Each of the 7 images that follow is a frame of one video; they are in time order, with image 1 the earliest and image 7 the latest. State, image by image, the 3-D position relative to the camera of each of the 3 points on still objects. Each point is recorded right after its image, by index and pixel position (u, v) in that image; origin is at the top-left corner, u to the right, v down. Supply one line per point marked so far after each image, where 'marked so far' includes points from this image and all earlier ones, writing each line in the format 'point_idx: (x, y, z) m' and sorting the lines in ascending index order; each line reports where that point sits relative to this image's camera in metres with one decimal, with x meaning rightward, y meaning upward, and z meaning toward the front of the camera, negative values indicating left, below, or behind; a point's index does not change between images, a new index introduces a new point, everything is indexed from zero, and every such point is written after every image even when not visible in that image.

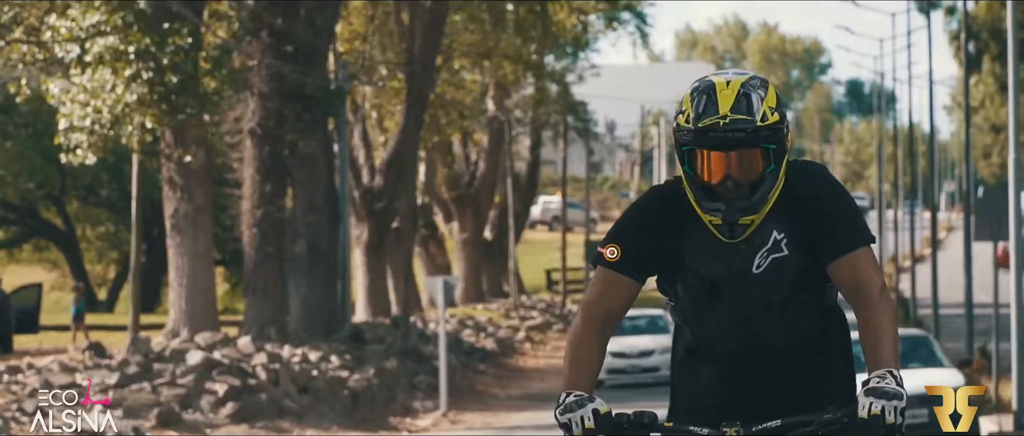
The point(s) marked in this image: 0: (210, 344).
0: (-3.5, -1.5, +18.3) m
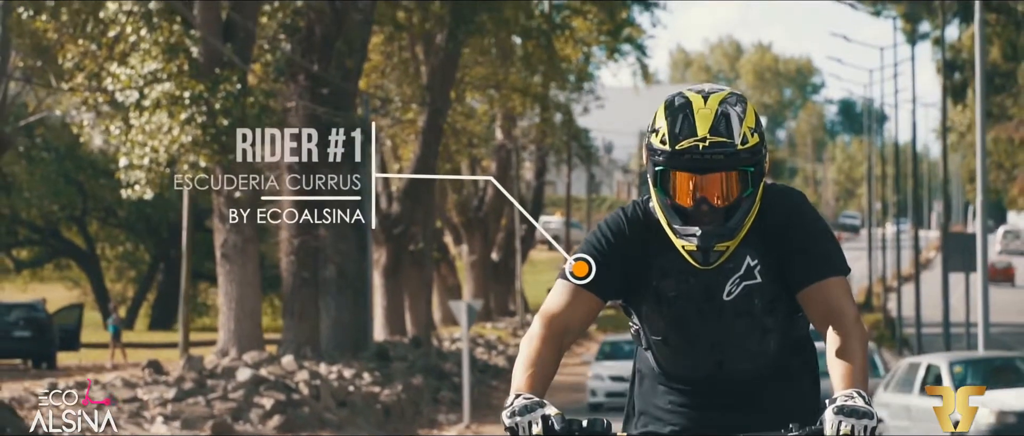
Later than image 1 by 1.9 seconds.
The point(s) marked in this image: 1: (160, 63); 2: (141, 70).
0: (-3.3, -1.9, +20.1) m
1: (-4.5, +2.0, +20.4) m
2: (-4.8, +1.9, +20.3) m
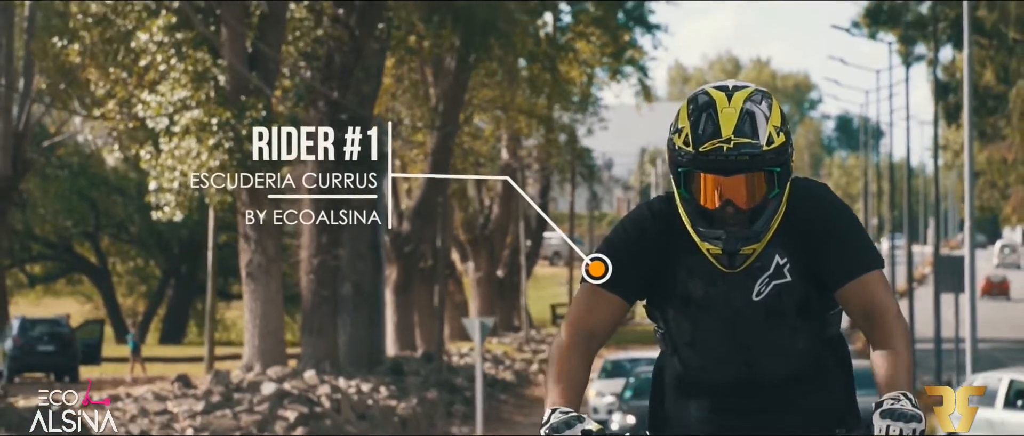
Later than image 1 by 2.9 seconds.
0: (-3.1, -2.1, +21.1) m
1: (-4.4, +1.7, +21.3) m
2: (-4.6, +1.6, +21.3) m
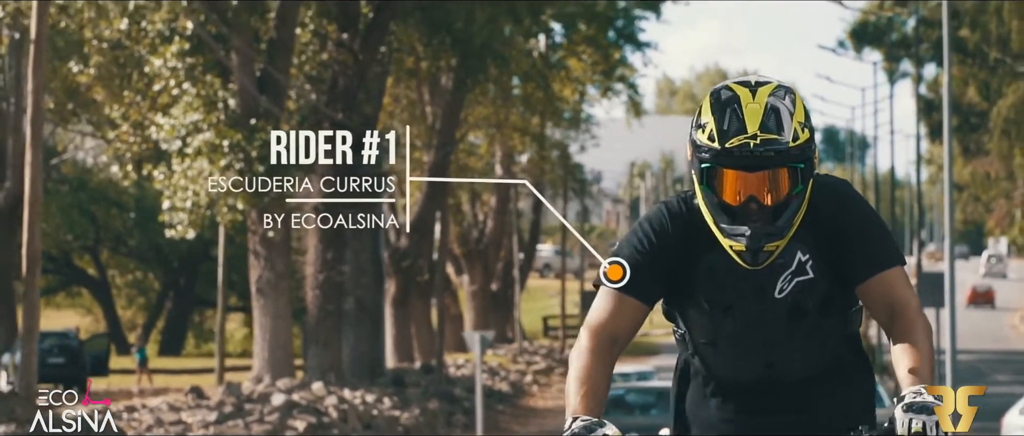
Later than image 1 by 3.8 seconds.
0: (-3.1, -2.4, +21.9) m
1: (-4.4, +1.5, +22.2) m
2: (-4.6, +1.4, +22.2) m
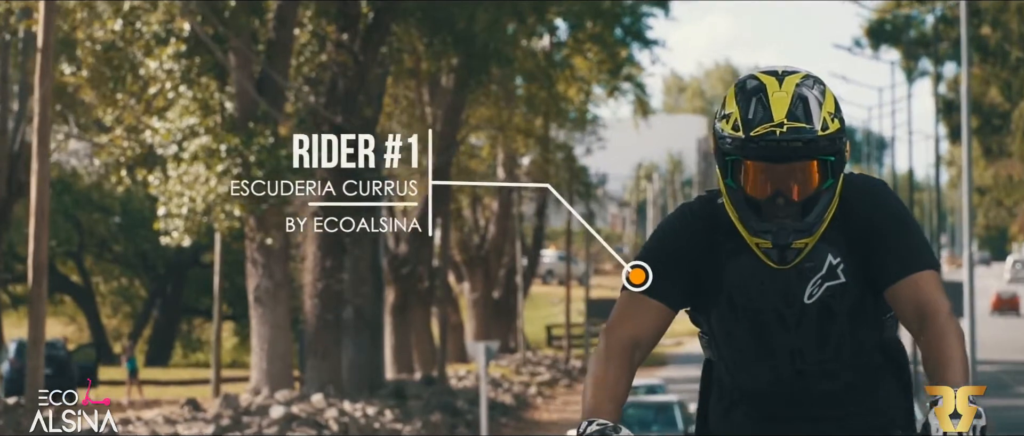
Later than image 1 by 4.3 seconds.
0: (-3.0, -2.5, +21.3) m
1: (-4.3, +1.4, +21.6) m
2: (-4.5, +1.3, +21.5) m
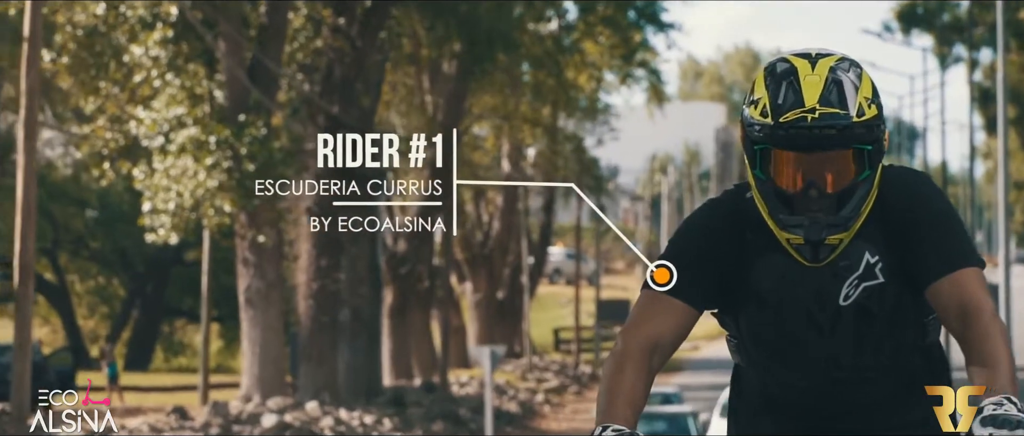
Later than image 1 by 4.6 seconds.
0: (-3.0, -2.4, +20.1) m
1: (-4.2, +1.4, +20.4) m
2: (-4.4, +1.4, +20.3) m
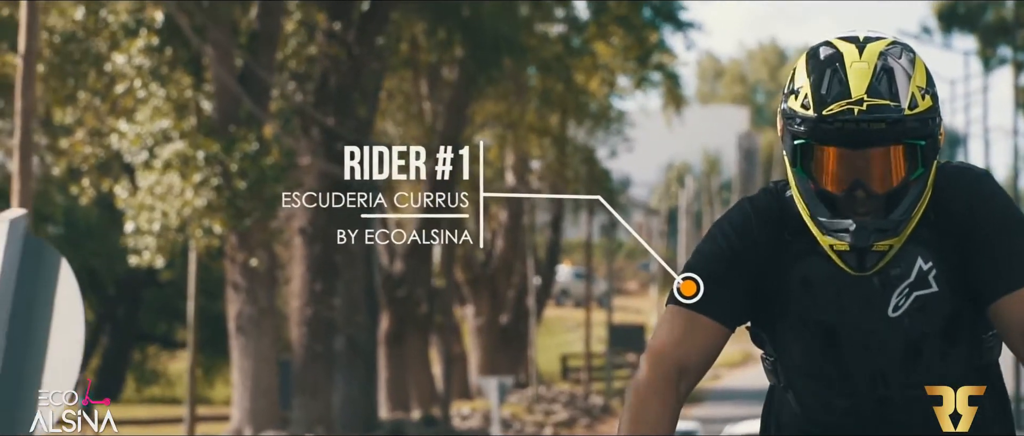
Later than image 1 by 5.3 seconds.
0: (-2.8, -2.7, +18.6) m
1: (-4.1, +1.2, +19.0) m
2: (-4.3, +1.1, +18.9) m
